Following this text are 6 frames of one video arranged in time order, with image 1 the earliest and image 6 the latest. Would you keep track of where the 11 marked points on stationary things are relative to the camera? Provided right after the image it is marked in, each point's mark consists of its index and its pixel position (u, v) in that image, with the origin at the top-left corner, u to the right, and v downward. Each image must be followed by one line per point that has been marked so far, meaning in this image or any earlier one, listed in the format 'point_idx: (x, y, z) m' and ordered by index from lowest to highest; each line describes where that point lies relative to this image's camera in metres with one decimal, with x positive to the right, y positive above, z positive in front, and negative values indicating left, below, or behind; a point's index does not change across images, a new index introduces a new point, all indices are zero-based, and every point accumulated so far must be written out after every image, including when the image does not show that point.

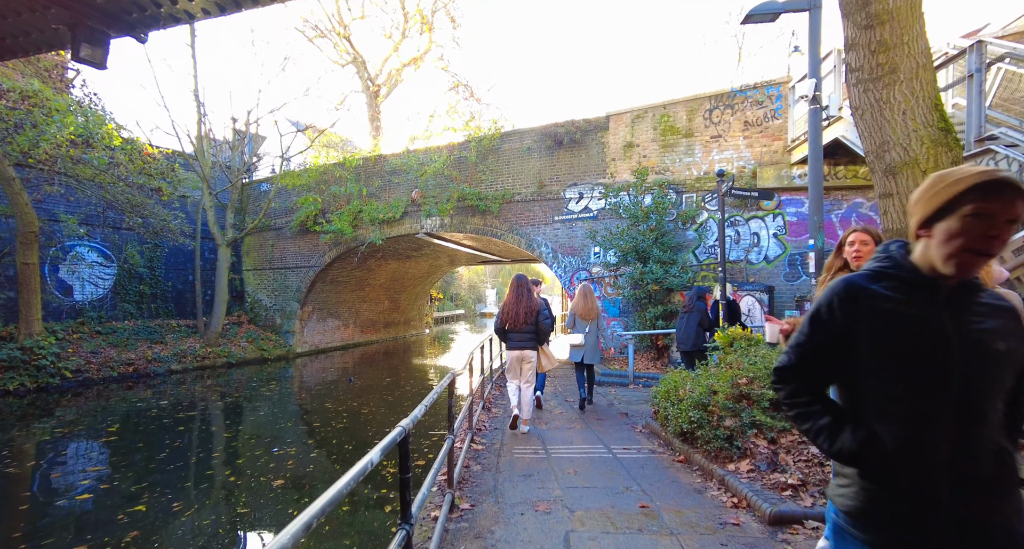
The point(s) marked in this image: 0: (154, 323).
0: (-11.2, -1.5, +13.5) m
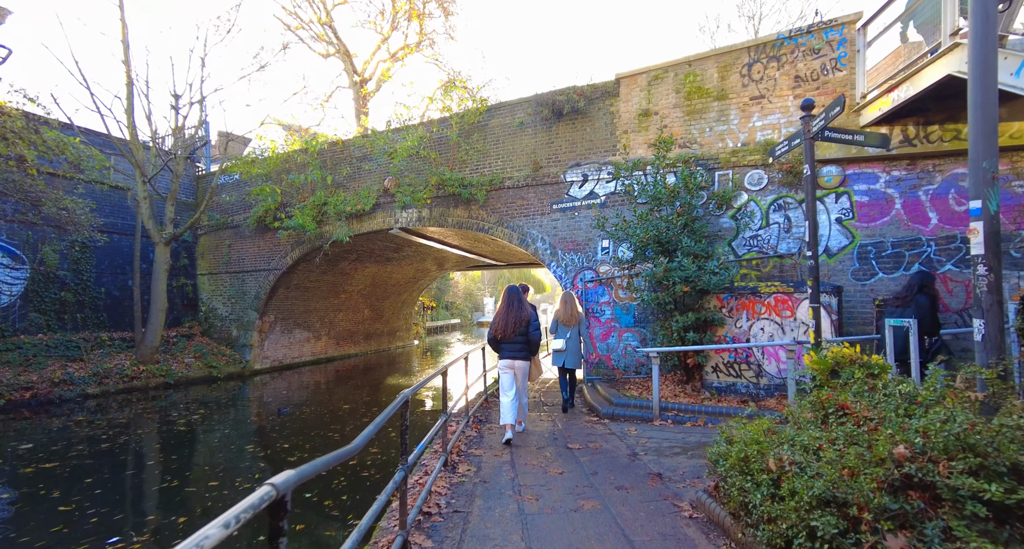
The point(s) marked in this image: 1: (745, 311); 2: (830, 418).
0: (-11.5, -1.6, +11.3) m
1: (+3.9, -0.6, +7.3) m
2: (+2.4, -1.1, +3.2) m
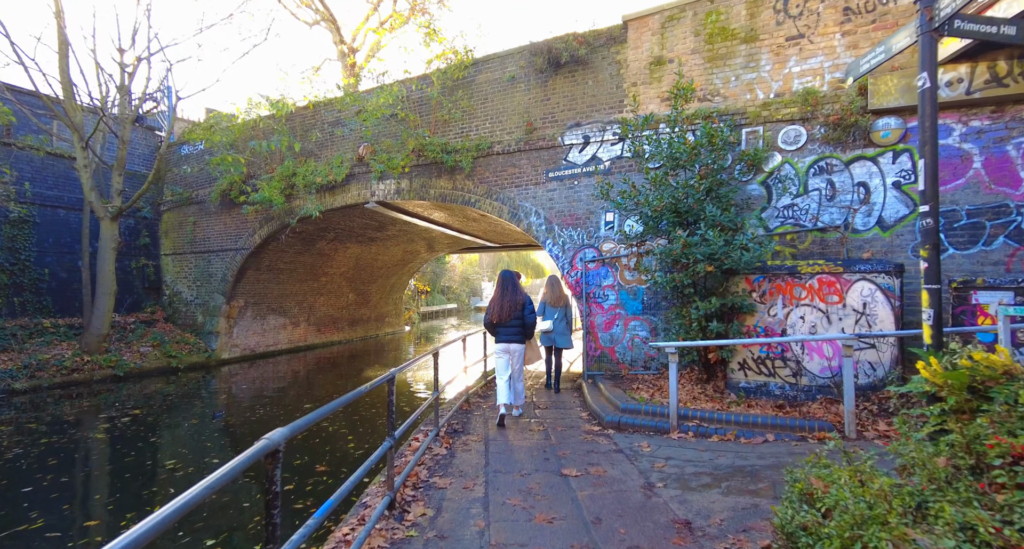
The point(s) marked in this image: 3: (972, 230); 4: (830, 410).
0: (-11.7, -1.1, +10.0) m
1: (+3.7, -0.3, +6.0) m
2: (+2.1, -0.9, +1.9) m
3: (+5.9, +0.6, +5.5) m
4: (+3.8, -1.6, +5.2) m
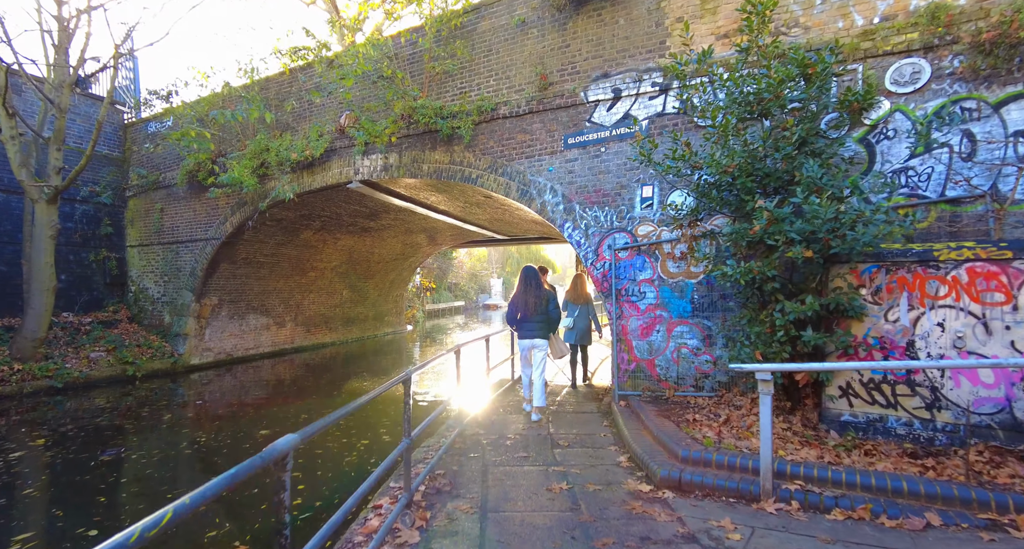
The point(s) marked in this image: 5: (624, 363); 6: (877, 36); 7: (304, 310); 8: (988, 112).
0: (-11.5, -1.0, +8.6) m
1: (+3.8, -0.2, +4.1) m
2: (+2.1, -0.8, +0.1) m
3: (+6.0, +0.7, +3.7) m
4: (+3.9, -1.5, +3.4) m
5: (+1.6, -1.3, +6.2) m
6: (+4.2, +2.8, +5.0) m
7: (-7.1, -1.2, +14.8) m
8: (+4.9, +1.7, +4.4) m
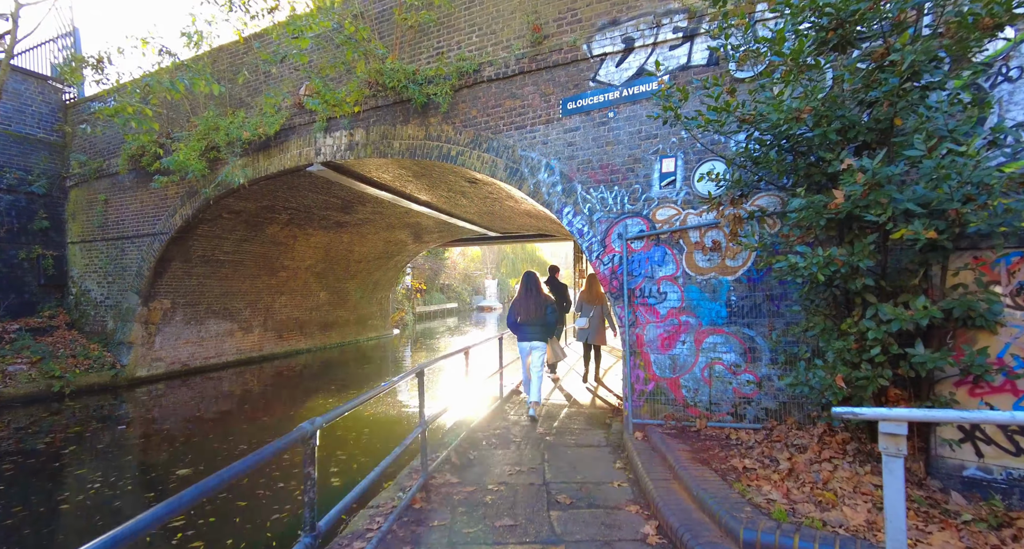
0: (-11.7, -1.0, +7.2) m
1: (+3.7, -0.1, +2.8) m
2: (+2.0, -0.7, -1.2) m
3: (+5.8, +0.7, +2.4) m
4: (+3.8, -1.5, +2.1) m
5: (+1.5, -1.2, +4.9) m
6: (+4.0, +2.8, +3.7) m
7: (-7.4, -1.2, +13.4) m
8: (+4.7, +1.7, +3.1) m
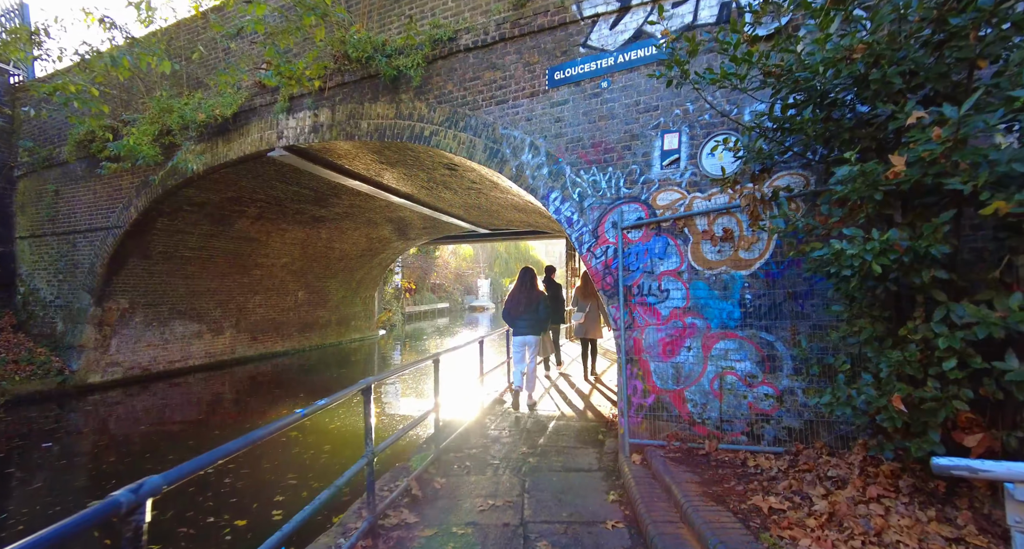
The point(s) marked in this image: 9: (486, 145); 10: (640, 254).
0: (-11.9, -0.9, +6.3) m
1: (+3.5, -0.1, +2.1) m
2: (+1.8, -0.7, -1.9) m
3: (+5.6, +0.8, +1.7) m
4: (+3.6, -1.4, +1.4) m
5: (+1.2, -1.2, +4.2) m
6: (+3.8, +2.9, +3.0) m
7: (-7.7, -1.2, +12.6) m
8: (+4.5, +1.8, +2.5) m
9: (-0.3, +1.6, +5.3) m
10: (+1.3, +0.2, +4.3) m
